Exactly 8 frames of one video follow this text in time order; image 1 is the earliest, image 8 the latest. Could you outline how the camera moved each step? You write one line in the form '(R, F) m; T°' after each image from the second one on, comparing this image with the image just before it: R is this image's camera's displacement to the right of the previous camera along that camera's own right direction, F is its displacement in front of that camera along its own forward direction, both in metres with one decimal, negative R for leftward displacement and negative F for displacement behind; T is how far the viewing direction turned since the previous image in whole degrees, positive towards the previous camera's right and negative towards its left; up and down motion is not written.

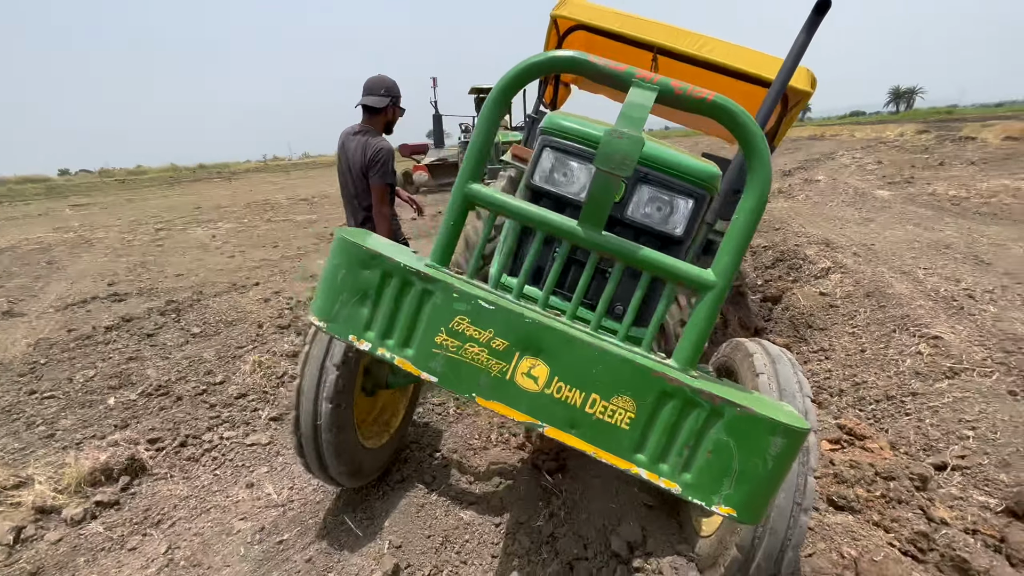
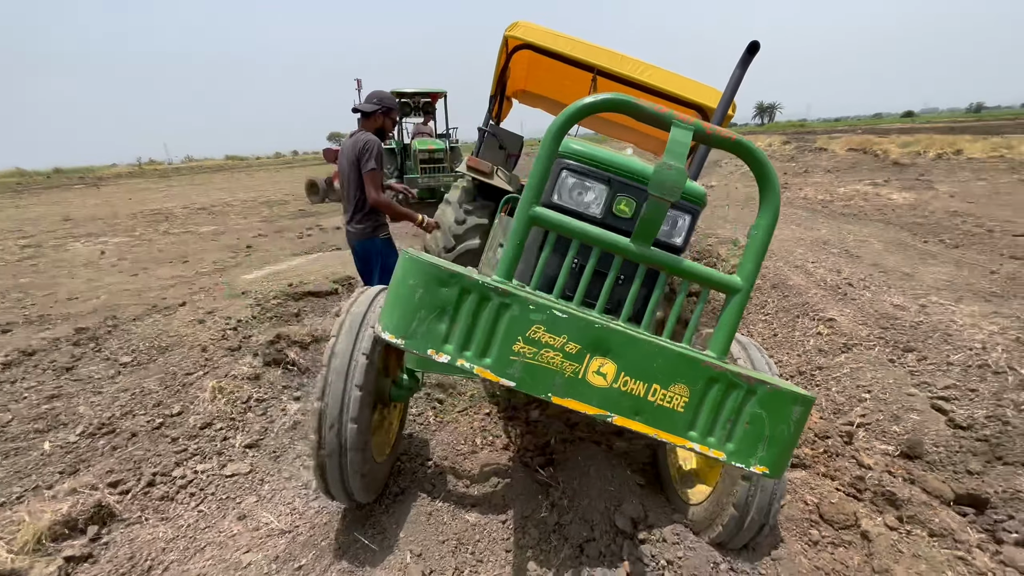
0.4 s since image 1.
(-0.4, -0.1) m; +11°
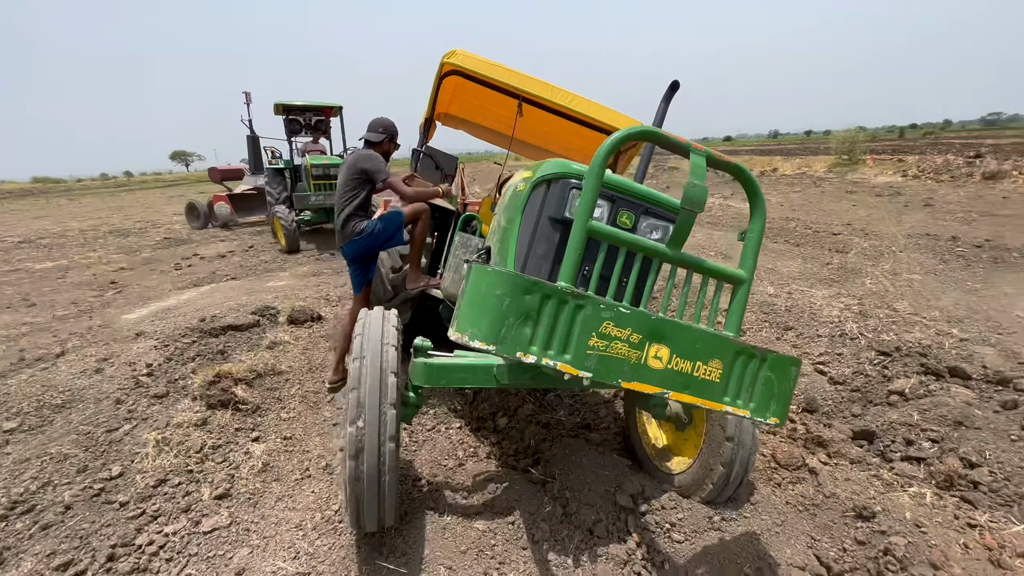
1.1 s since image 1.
(-0.6, -0.1) m; +14°
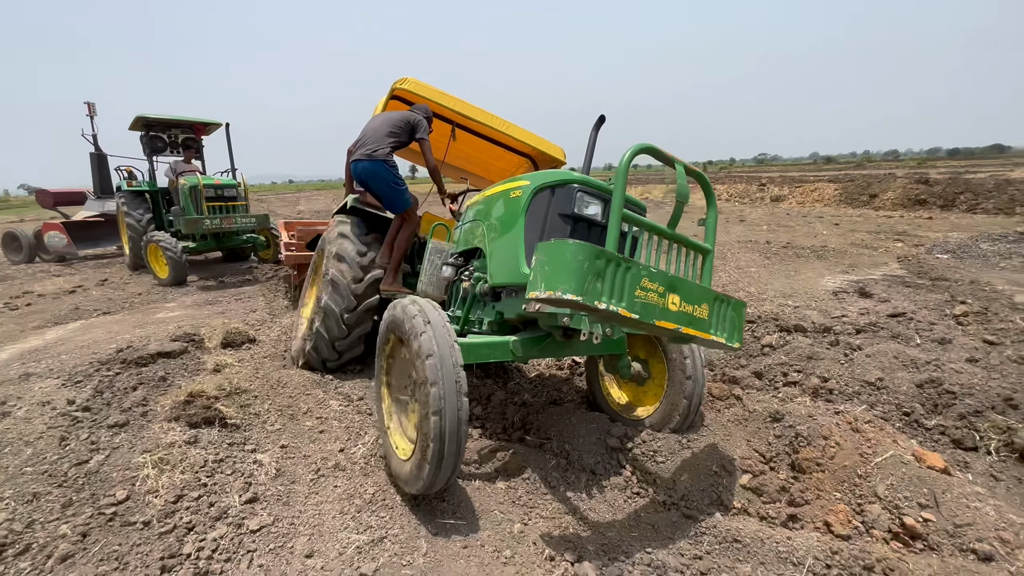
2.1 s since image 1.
(-0.9, -0.4) m; +17°
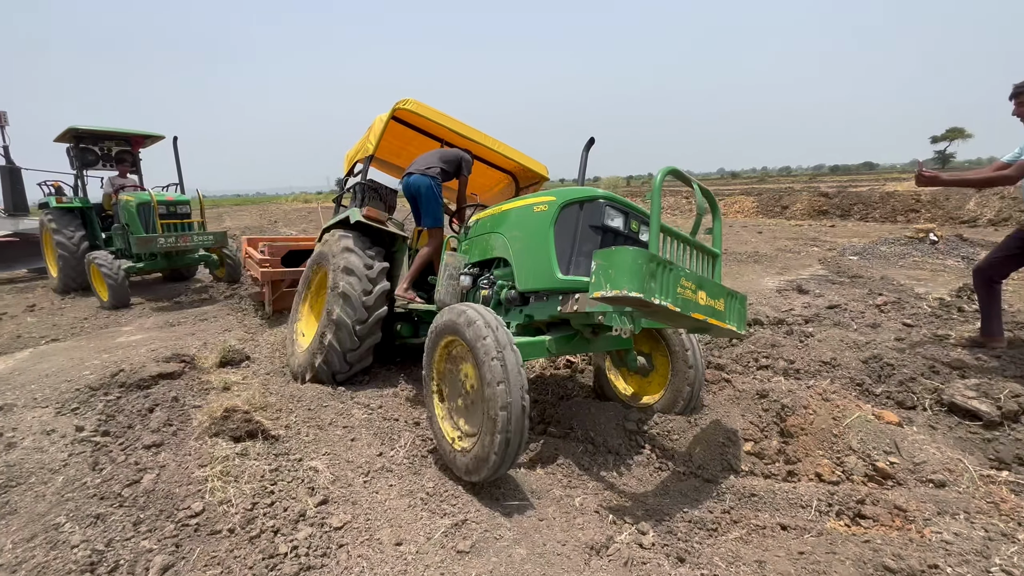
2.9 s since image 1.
(-0.7, -0.3) m; +8°
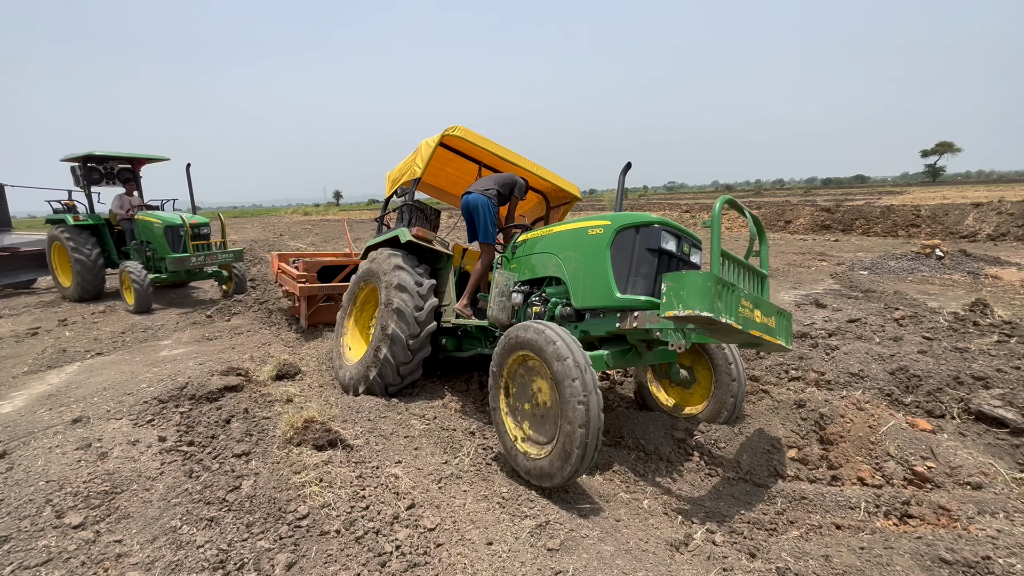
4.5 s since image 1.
(-0.5, -0.2) m; +1°
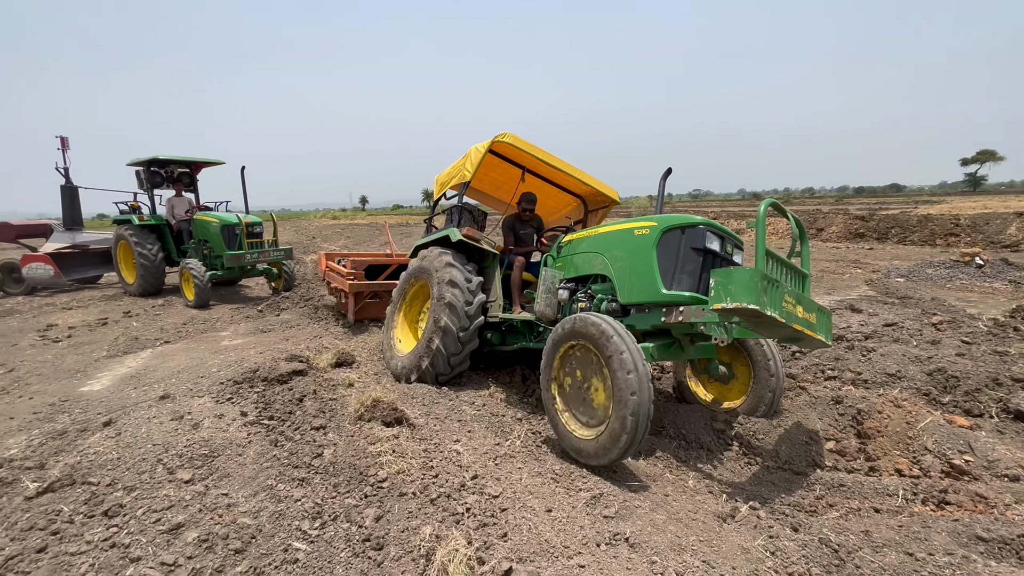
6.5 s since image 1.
(-0.2, -0.3) m; -3°
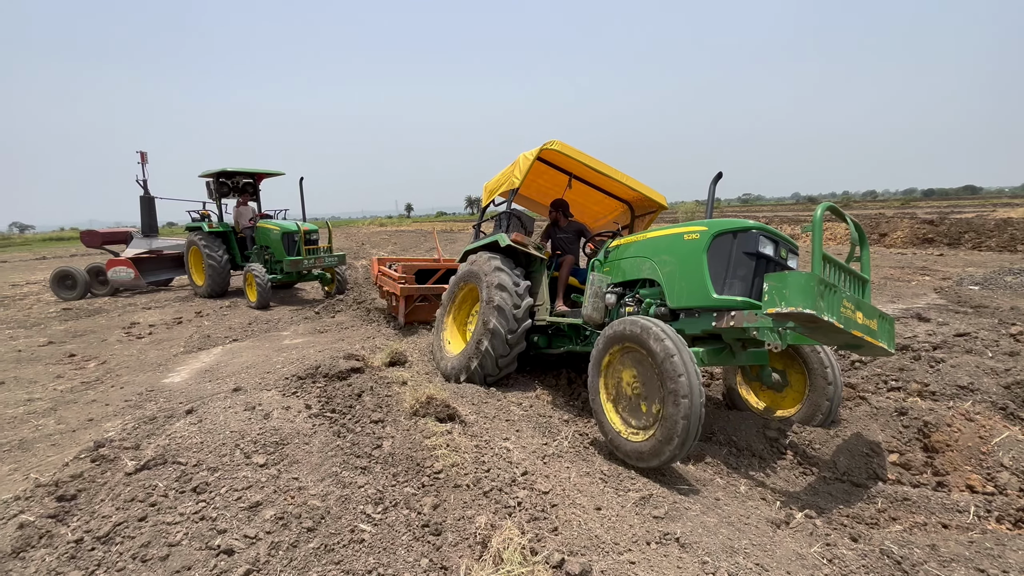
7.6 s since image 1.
(-0.1, -0.1) m; -5°
